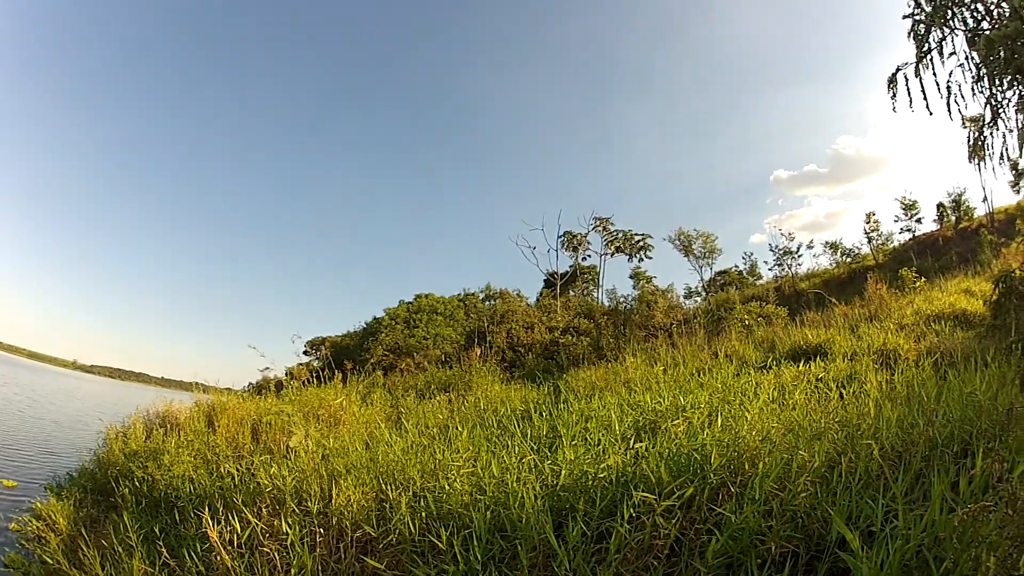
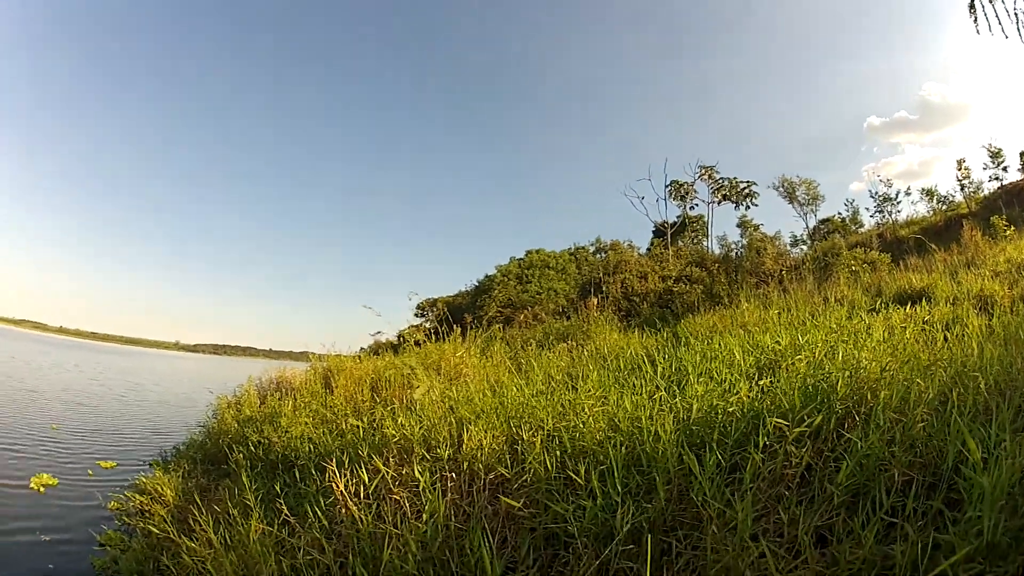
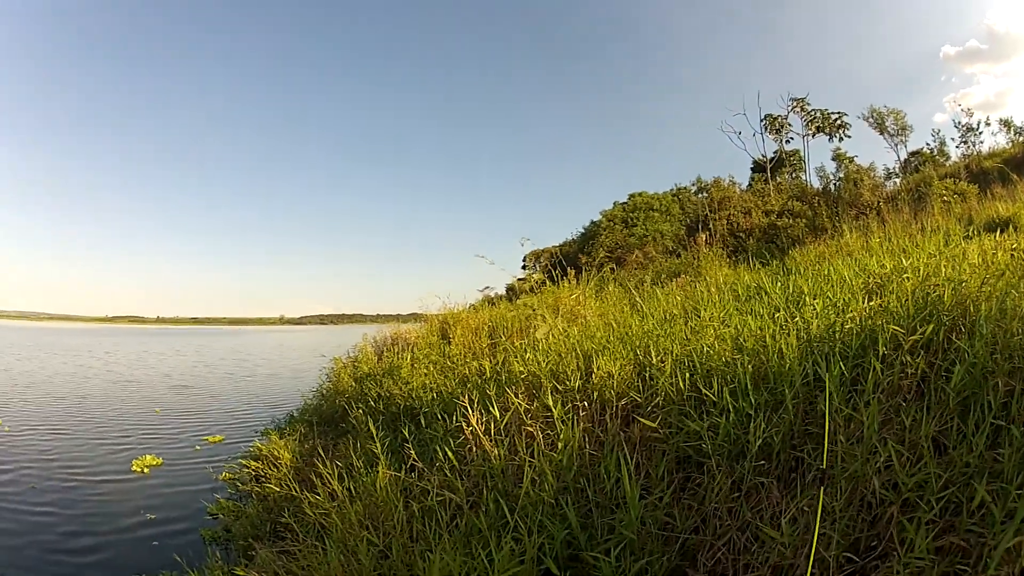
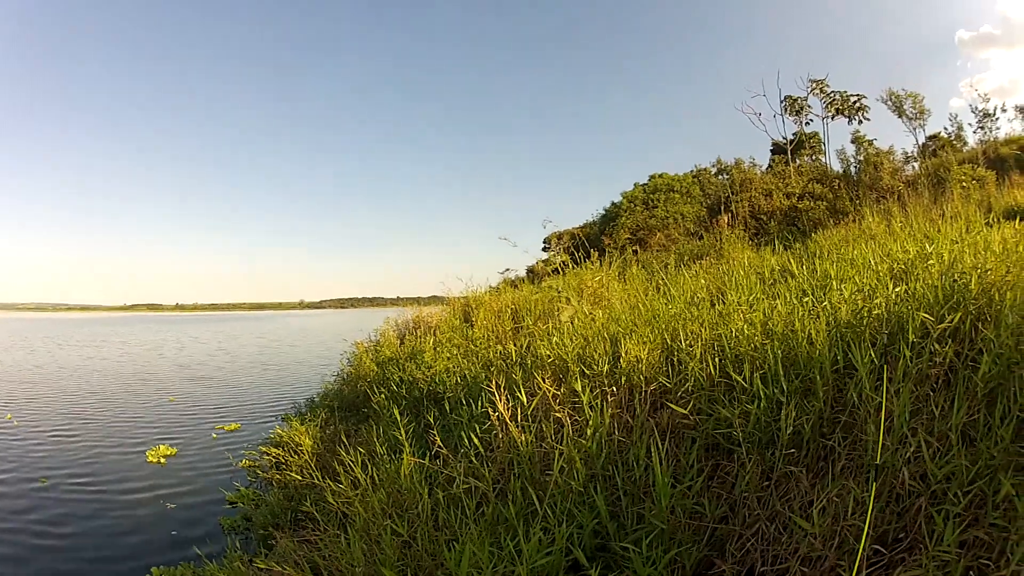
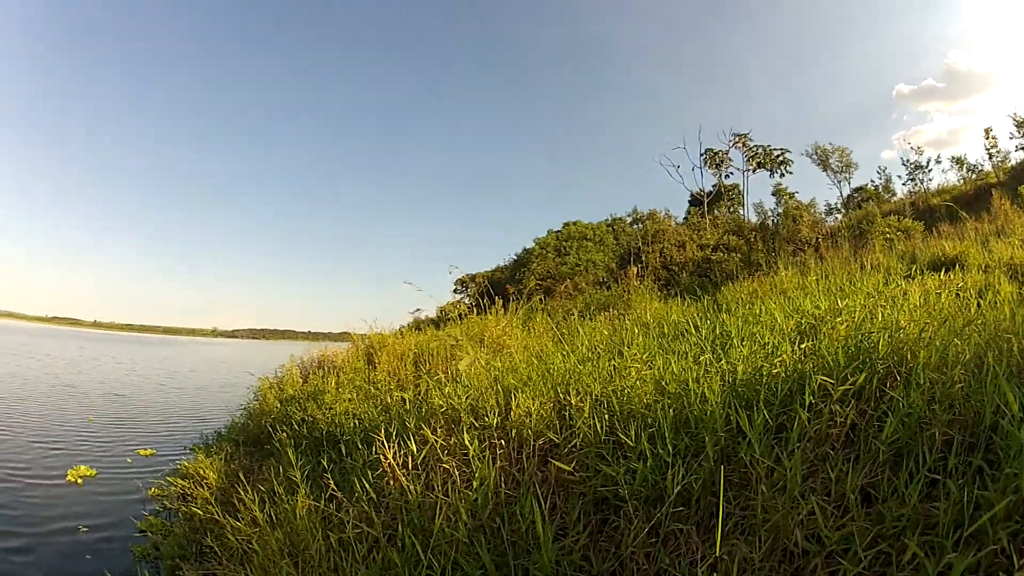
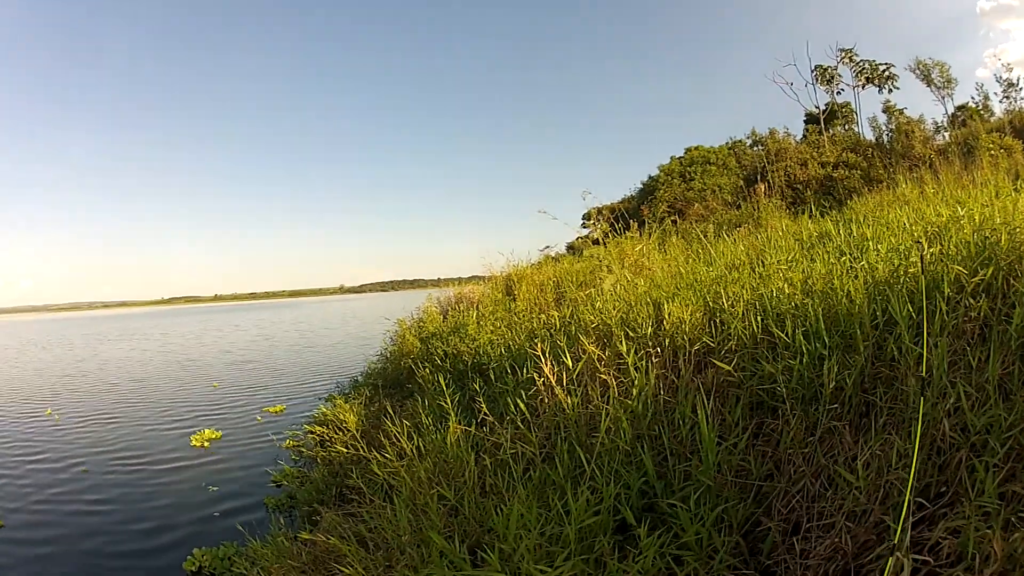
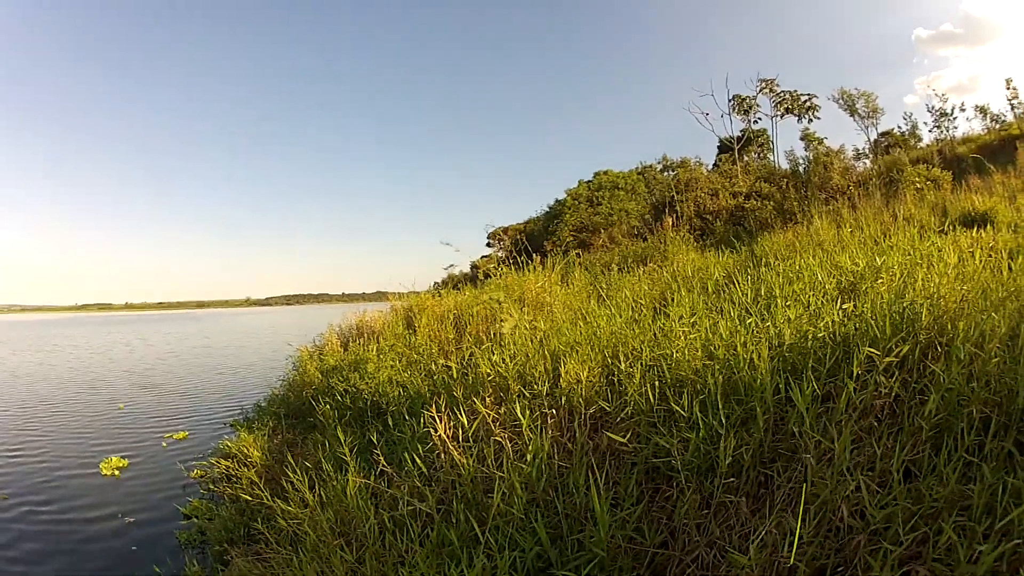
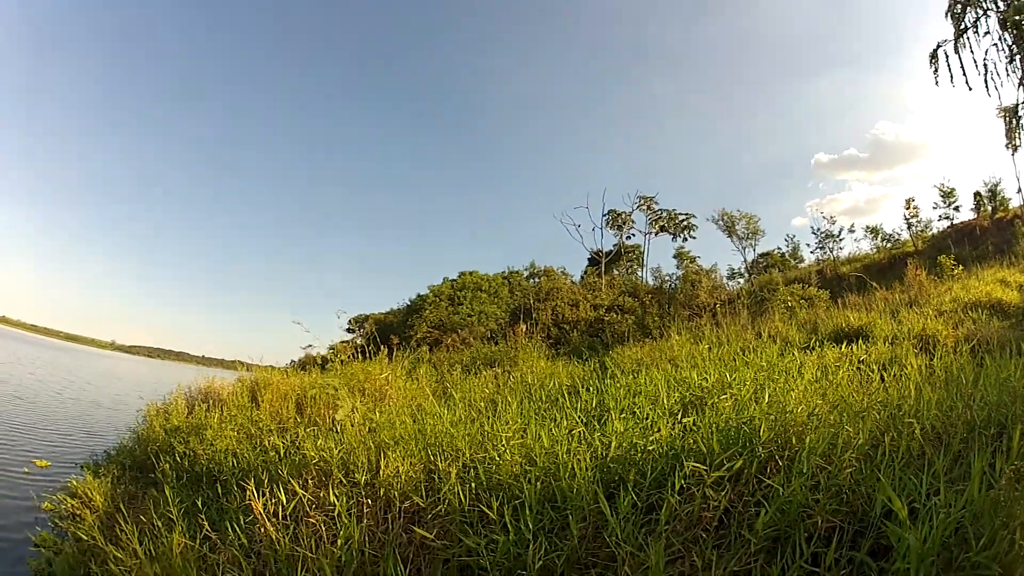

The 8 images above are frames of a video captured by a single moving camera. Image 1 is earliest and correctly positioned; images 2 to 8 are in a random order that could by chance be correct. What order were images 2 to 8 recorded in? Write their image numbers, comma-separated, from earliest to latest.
8, 2, 5, 3, 6, 4, 7
